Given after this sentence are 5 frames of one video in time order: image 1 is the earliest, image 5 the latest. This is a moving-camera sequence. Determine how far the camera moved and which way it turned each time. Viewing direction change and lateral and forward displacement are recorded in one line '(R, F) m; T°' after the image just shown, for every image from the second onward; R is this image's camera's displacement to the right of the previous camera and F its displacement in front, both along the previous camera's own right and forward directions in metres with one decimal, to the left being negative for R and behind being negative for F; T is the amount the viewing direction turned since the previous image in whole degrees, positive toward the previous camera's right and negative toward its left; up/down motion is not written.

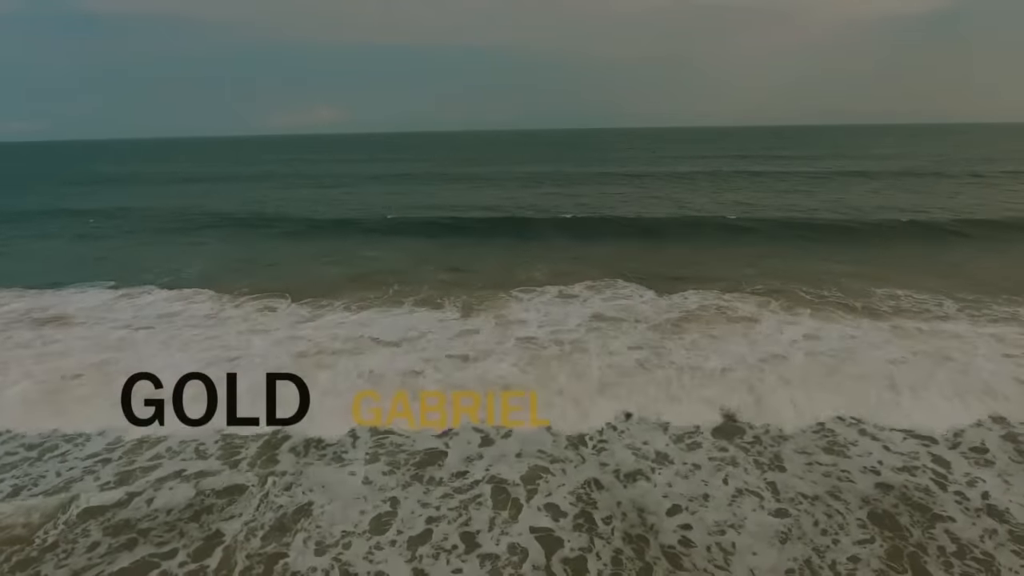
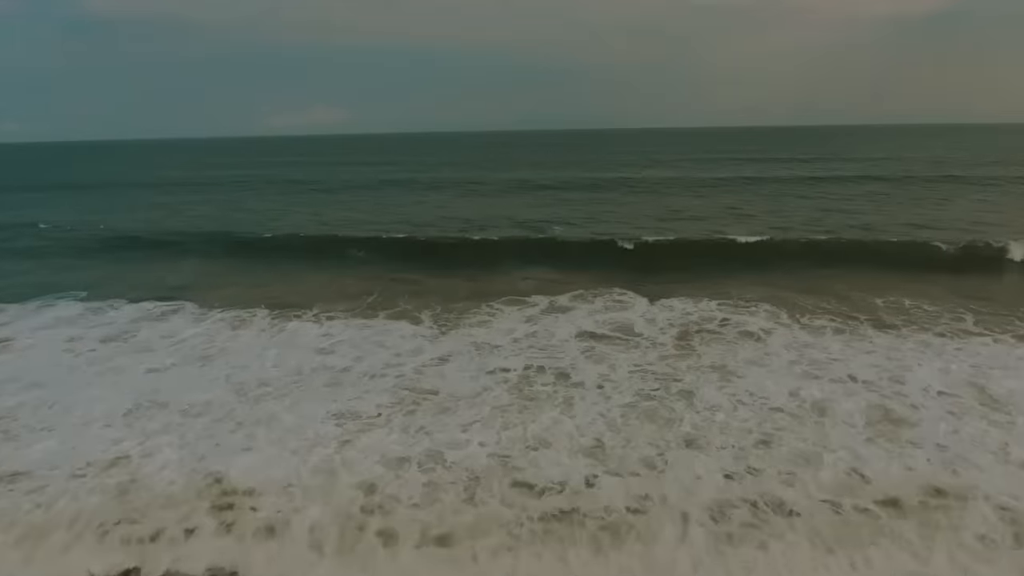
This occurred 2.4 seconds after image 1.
(+0.1, +0.7) m; 0°
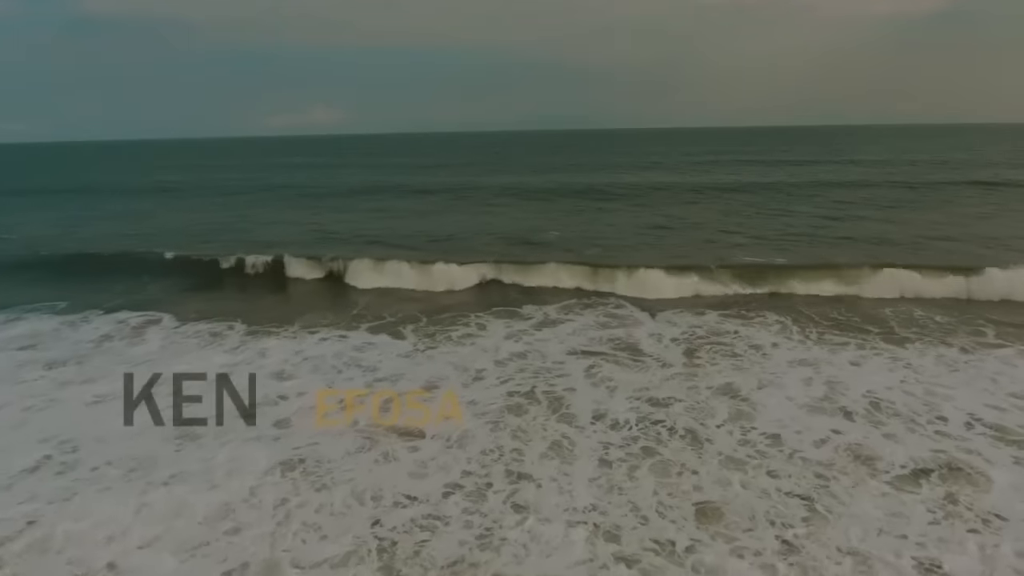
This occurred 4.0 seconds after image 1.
(+0.1, +0.7) m; 0°
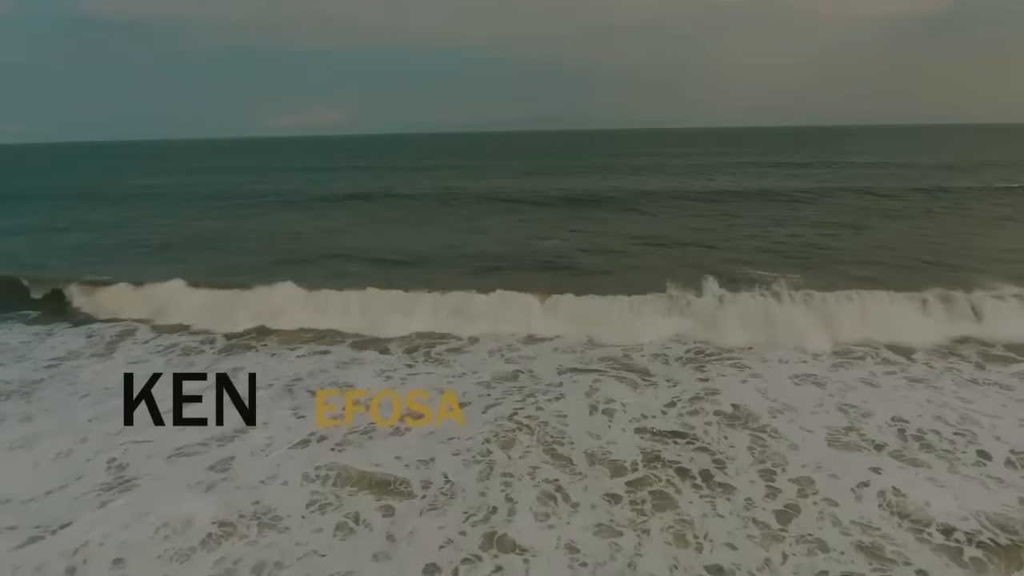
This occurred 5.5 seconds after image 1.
(+0.1, +0.8) m; 0°
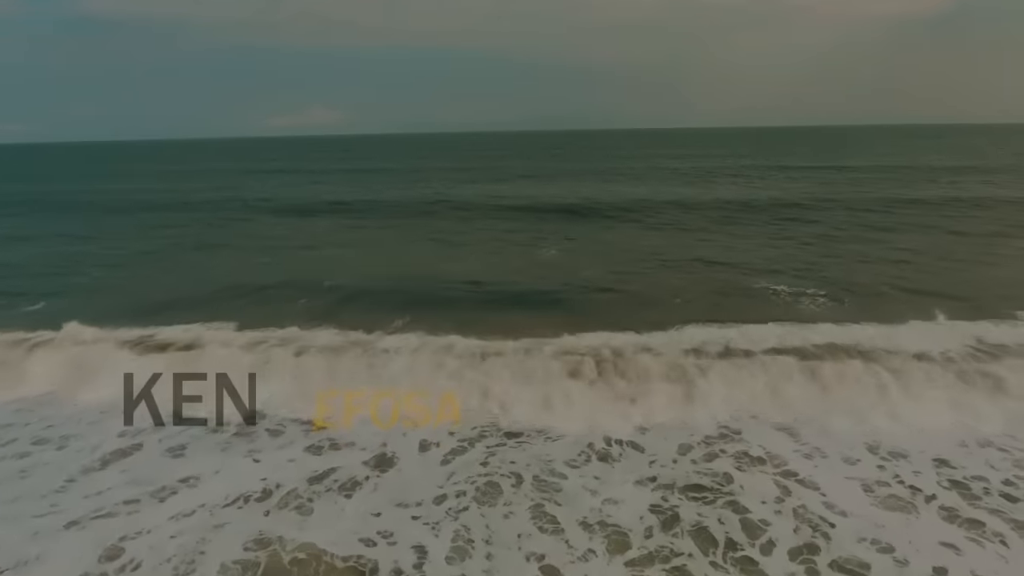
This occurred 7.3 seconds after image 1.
(+0.1, +1.1) m; 0°
